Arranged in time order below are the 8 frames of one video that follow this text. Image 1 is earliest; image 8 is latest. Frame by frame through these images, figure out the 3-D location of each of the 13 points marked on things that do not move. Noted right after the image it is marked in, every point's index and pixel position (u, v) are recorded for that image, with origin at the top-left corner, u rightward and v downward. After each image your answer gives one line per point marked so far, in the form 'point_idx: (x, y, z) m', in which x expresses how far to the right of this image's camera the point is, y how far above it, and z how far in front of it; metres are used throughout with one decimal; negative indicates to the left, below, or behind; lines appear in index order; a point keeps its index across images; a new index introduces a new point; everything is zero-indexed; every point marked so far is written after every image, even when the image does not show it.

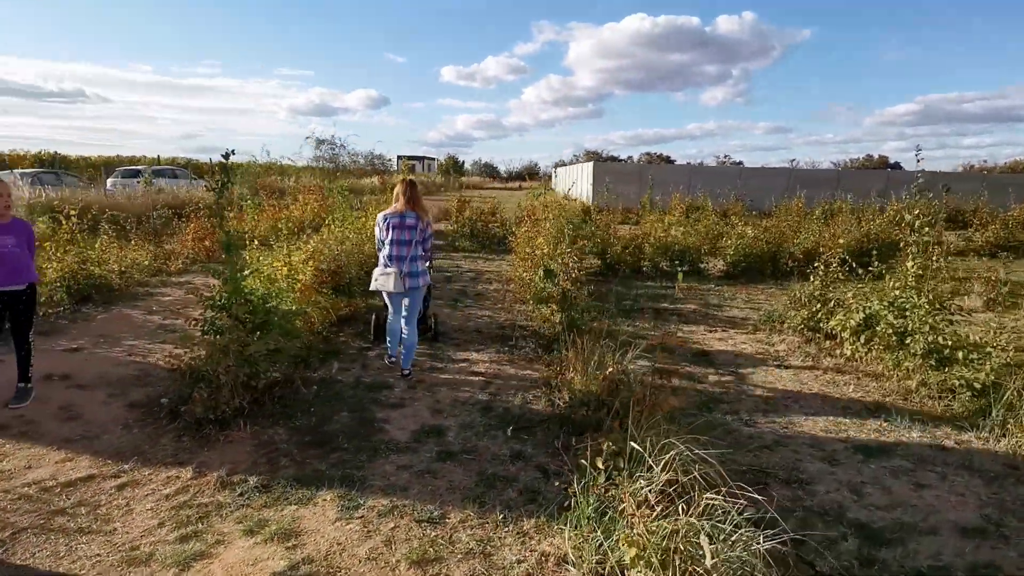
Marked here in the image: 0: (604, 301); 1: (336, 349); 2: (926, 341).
0: (+1.2, -0.2, +7.1) m
1: (-1.6, -0.6, +5.1) m
2: (+3.1, -0.4, +4.2) m
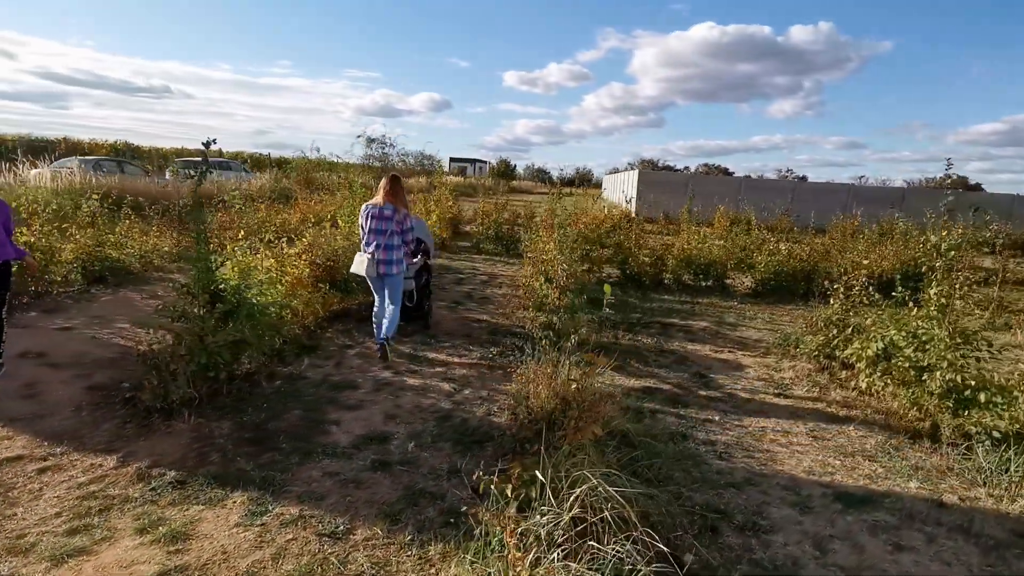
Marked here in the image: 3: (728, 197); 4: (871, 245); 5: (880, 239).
0: (+1.2, -0.3, +6.8) m
1: (-1.8, -0.5, +5.1) m
2: (+2.8, -0.6, +3.7) m
3: (+7.5, +3.2, +19.5) m
4: (+6.7, +0.8, +10.6) m
5: (+6.9, +0.9, +10.6) m
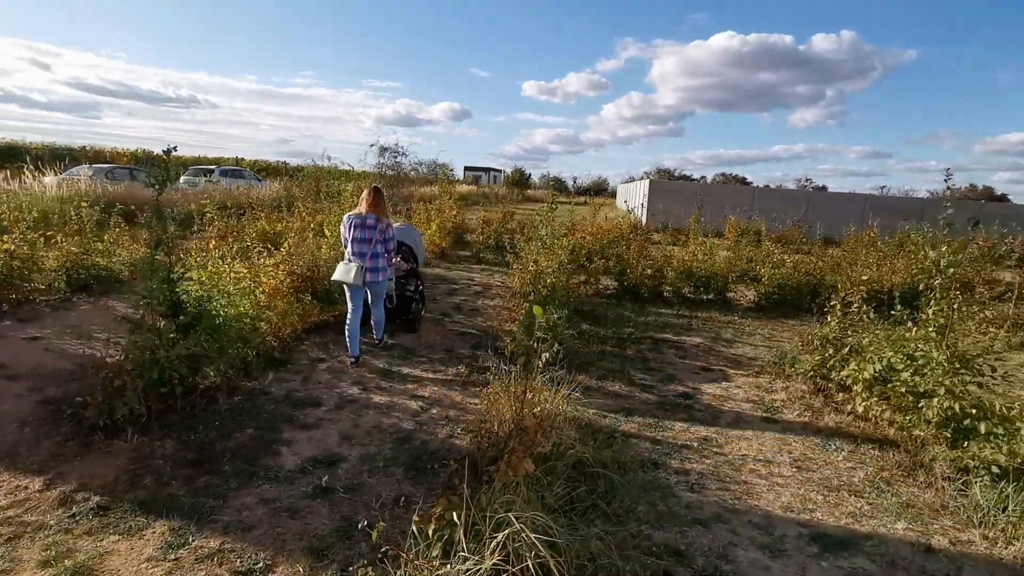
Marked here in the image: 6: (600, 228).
0: (+1.1, -0.5, +6.5) m
1: (-2.0, -0.6, +4.9) m
2: (+2.6, -0.7, +3.4) m
3: (+7.7, +2.7, +19.1) m
4: (+6.7, +0.5, +10.2) m
5: (+6.9, +0.7, +10.2) m
6: (+2.1, +1.4, +13.2) m
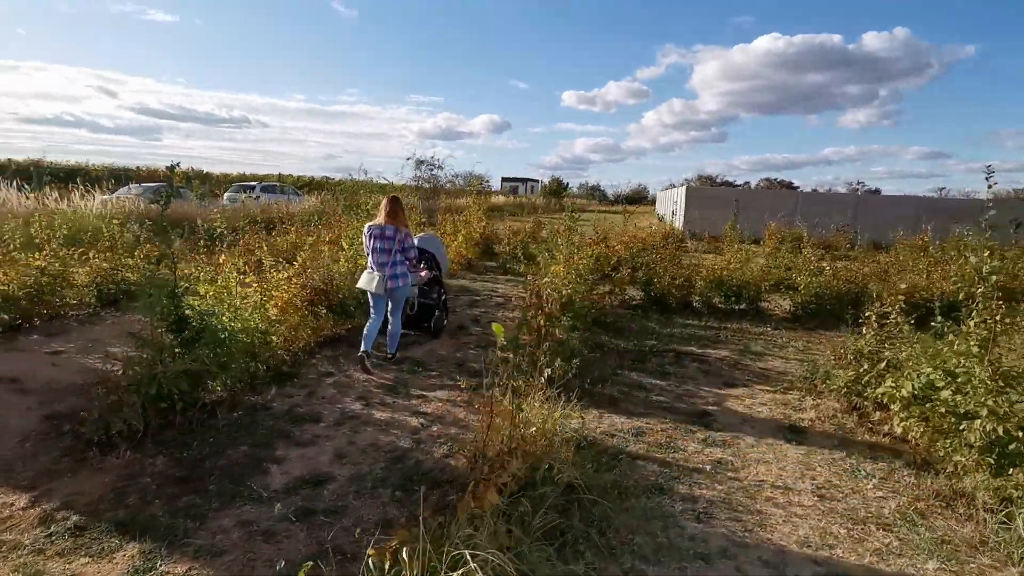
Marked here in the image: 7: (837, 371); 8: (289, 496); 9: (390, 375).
0: (+1.2, -0.6, +6.3) m
1: (-1.9, -0.7, +4.9) m
2: (+2.6, -0.8, +3.1) m
3: (+8.8, +2.5, +18.4) m
4: (+7.2, +0.4, +9.5) m
5: (+7.4, +0.5, +9.5) m
6: (+2.7, +1.2, +12.9) m
7: (+2.7, -0.7, +4.7) m
8: (-1.2, -1.1, +3.0) m
9: (-1.1, -0.8, +5.0) m
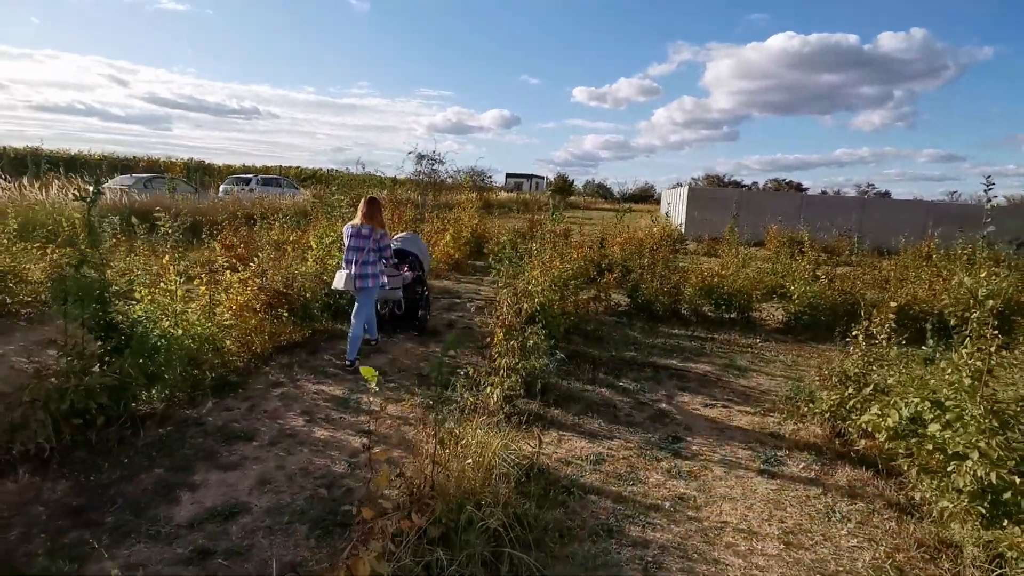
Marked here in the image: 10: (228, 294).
0: (+1.0, -0.7, +6.0) m
1: (-2.2, -0.8, +4.6) m
2: (+2.2, -0.9, +2.7) m
3: (+8.7, +2.3, +17.9) m
4: (+6.9, +0.2, +9.1) m
5: (+7.1, +0.4, +9.1) m
6: (+2.5, +1.1, +12.6) m
7: (+2.4, -0.8, +4.4) m
8: (-1.5, -1.2, +2.7) m
9: (-1.4, -0.8, +4.7) m
10: (-2.6, 0.0, +5.1) m
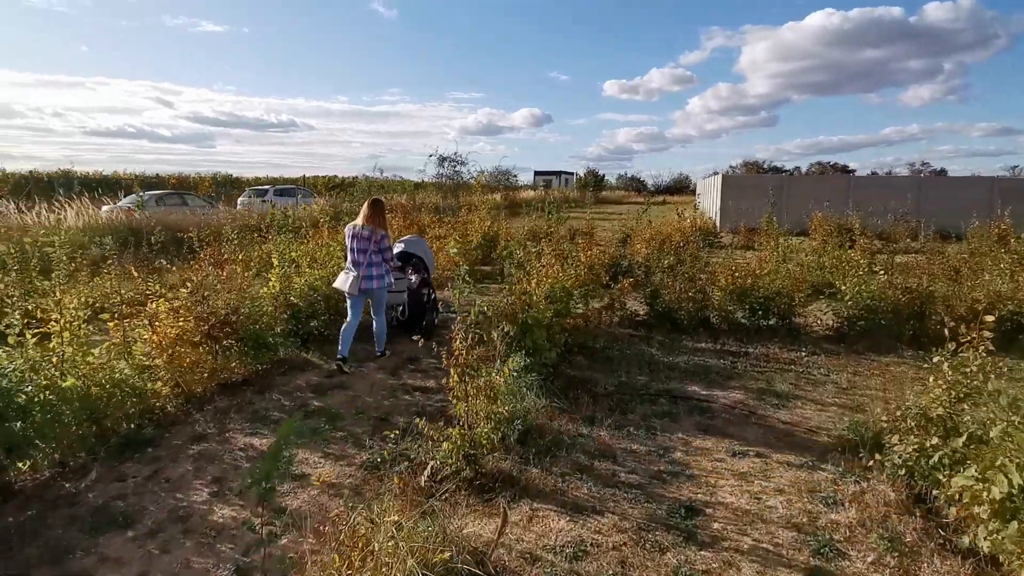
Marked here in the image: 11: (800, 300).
0: (+0.8, -0.8, +4.9) m
1: (-2.4, -1.0, +3.8) m
2: (+1.9, -1.0, +1.6) m
3: (+9.3, +2.6, +16.4) m
4: (+7.0, +0.4, +7.7) m
5: (+7.2, +0.5, +7.7) m
6: (+2.8, +1.1, +11.4) m
7: (+2.2, -0.9, +3.3) m
8: (-1.8, -1.4, +1.8) m
9: (-1.6, -1.0, +3.8) m
10: (-2.8, -0.3, +4.4) m
11: (+3.3, -0.1, +6.5) m
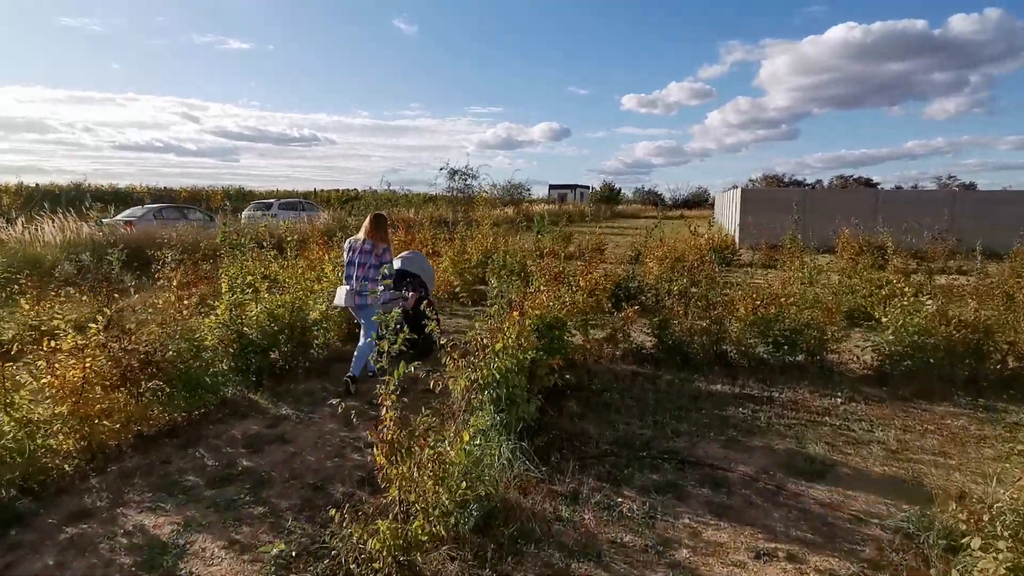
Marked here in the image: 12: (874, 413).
0: (+0.7, -1.0, +4.1) m
1: (-2.6, -1.2, +3.0) m
2: (+1.6, -1.2, +0.8) m
3: (+9.4, +2.0, +15.3) m
4: (+6.9, 0.0, +6.7) m
5: (+7.1, +0.1, +6.7) m
6: (+2.8, +0.7, +10.6) m
7: (+2.0, -1.1, +2.4) m
8: (-2.1, -1.5, +1.1) m
9: (-1.8, -1.2, +3.1) m
10: (-3.0, -0.5, +3.6) m
11: (+3.2, -0.4, +5.6) m
12: (+2.9, -1.0, +4.5) m
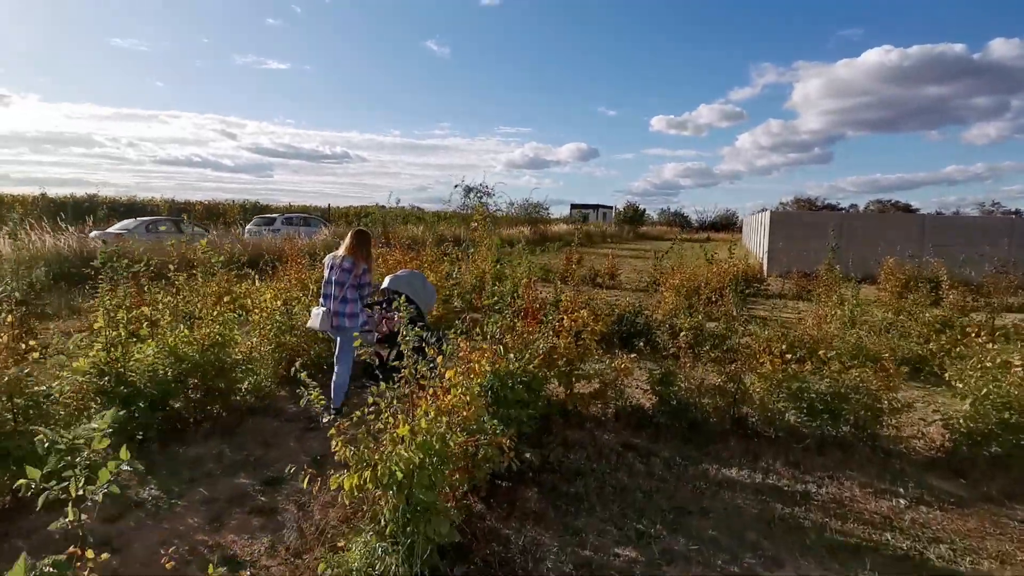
0: (+0.3, -1.3, +2.9) m
1: (-3.0, -1.4, +2.0) m
2: (+1.1, -1.4, -0.5) m
3: (+9.6, +1.1, +13.8) m
4: (+6.6, -0.5, +5.2) m
5: (+6.8, -0.4, +5.2) m
6: (+2.8, +0.1, +9.3) m
7: (+1.5, -1.4, +1.1) m
8: (-2.6, -1.7, 0.0) m
9: (-2.2, -1.4, +2.0) m
10: (-3.4, -0.7, +2.6) m
11: (+2.8, -0.8, +4.3) m
12: (+2.5, -1.3, +3.2) m
